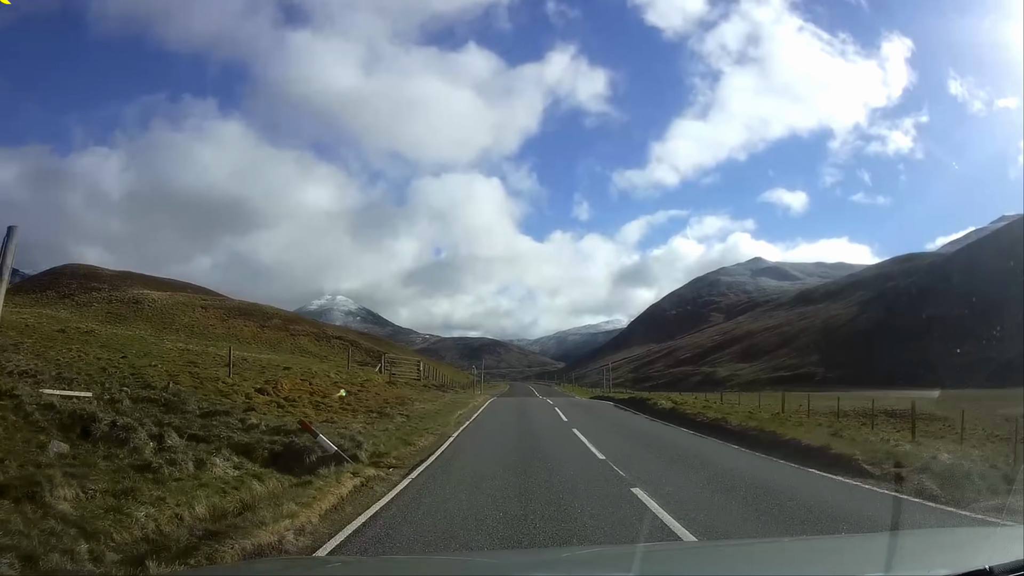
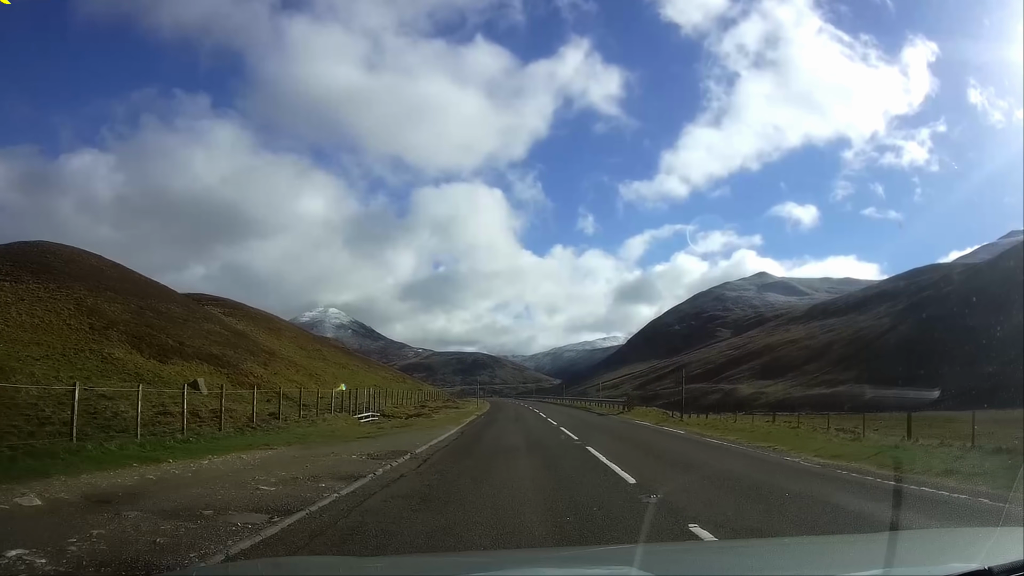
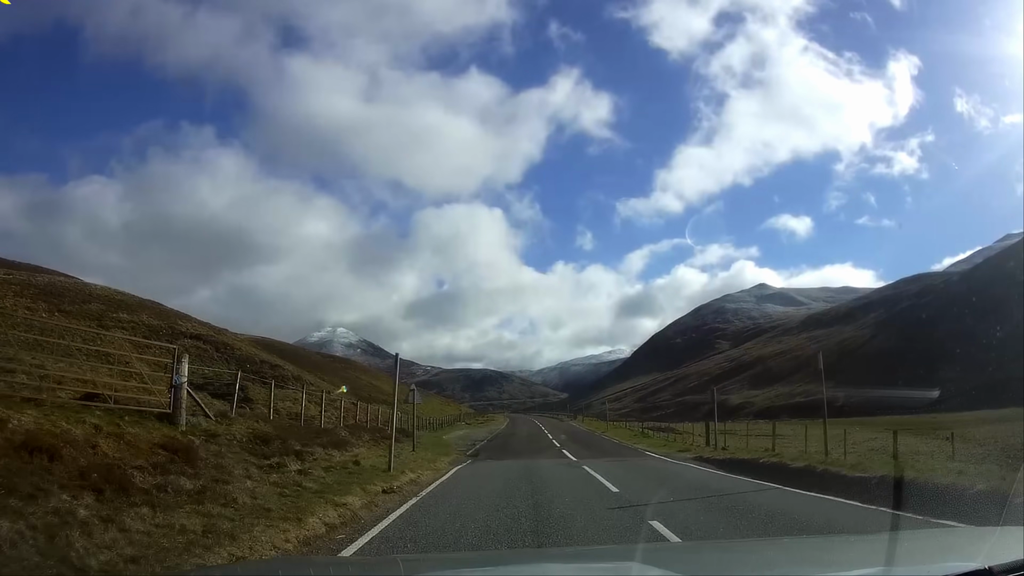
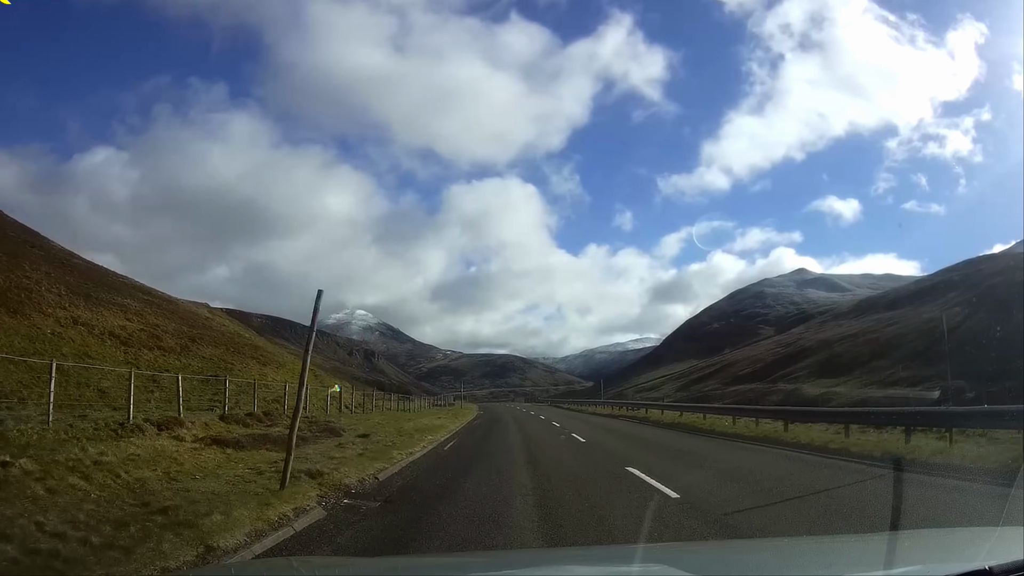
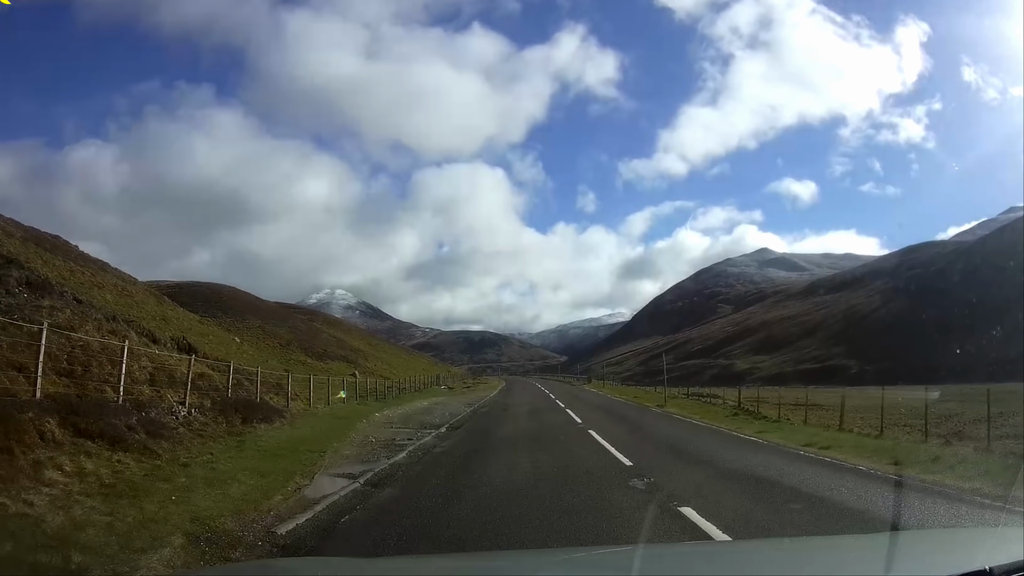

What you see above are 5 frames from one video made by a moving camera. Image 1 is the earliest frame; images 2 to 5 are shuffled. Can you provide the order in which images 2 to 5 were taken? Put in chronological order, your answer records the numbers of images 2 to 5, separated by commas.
3, 5, 2, 4
